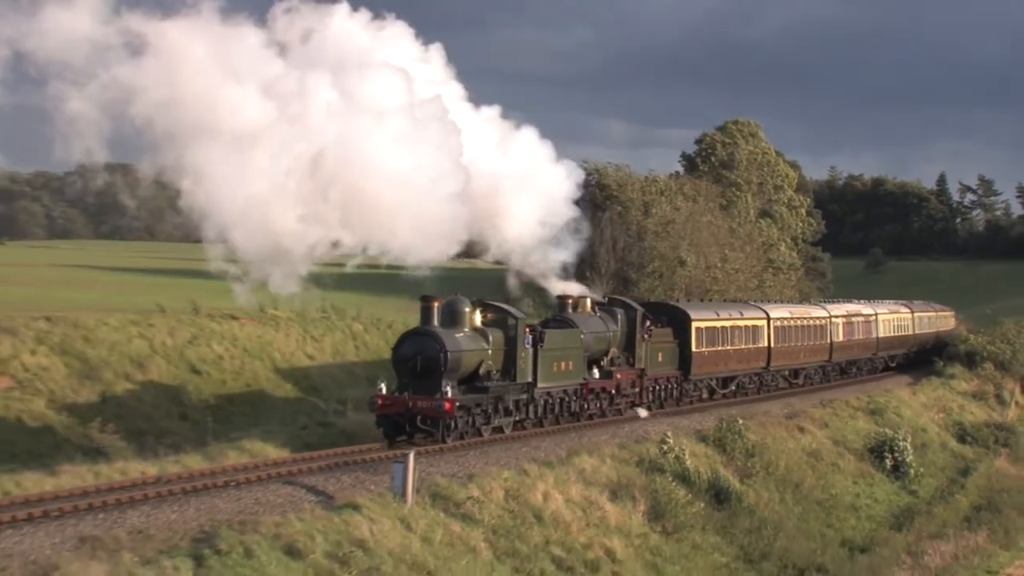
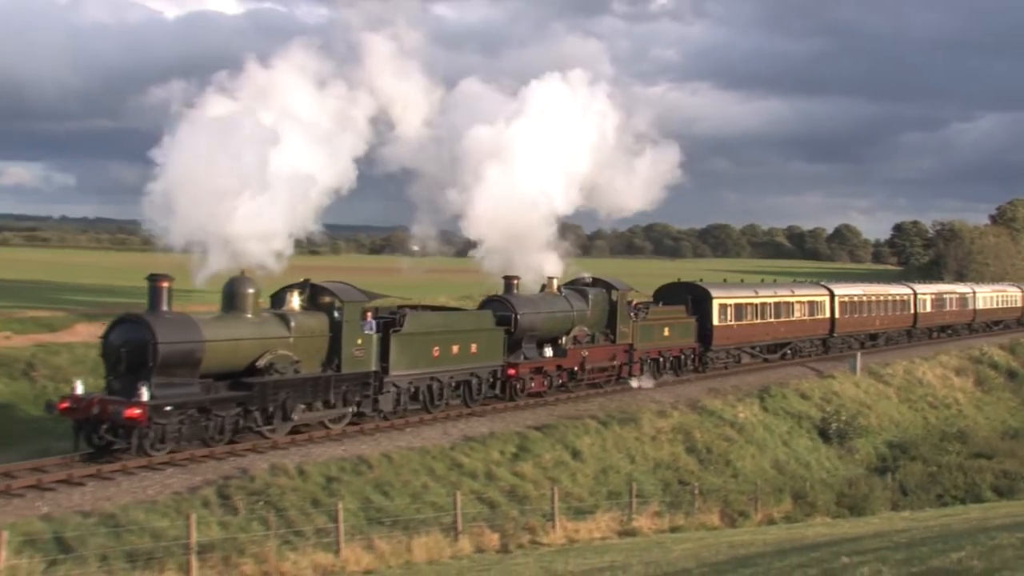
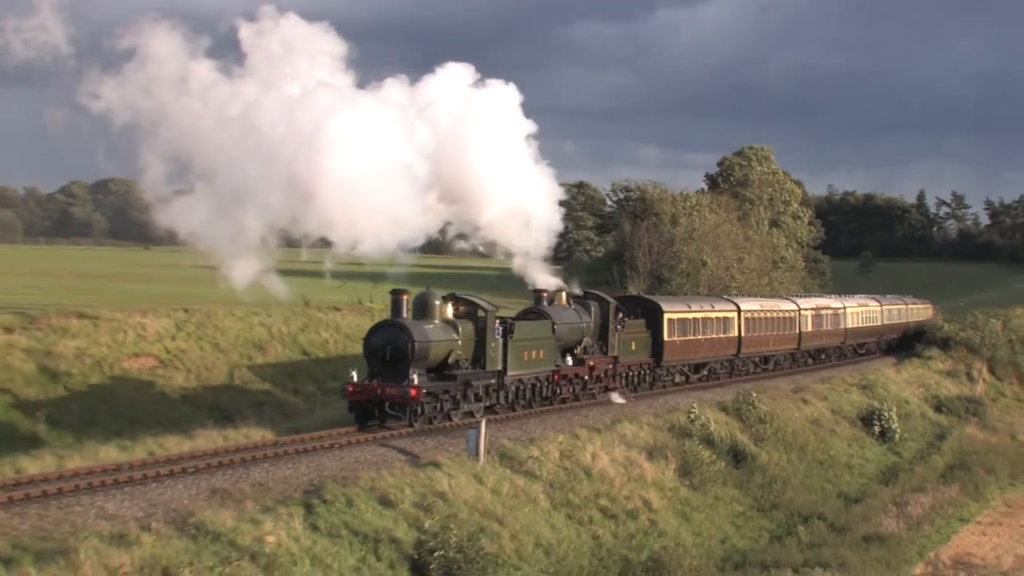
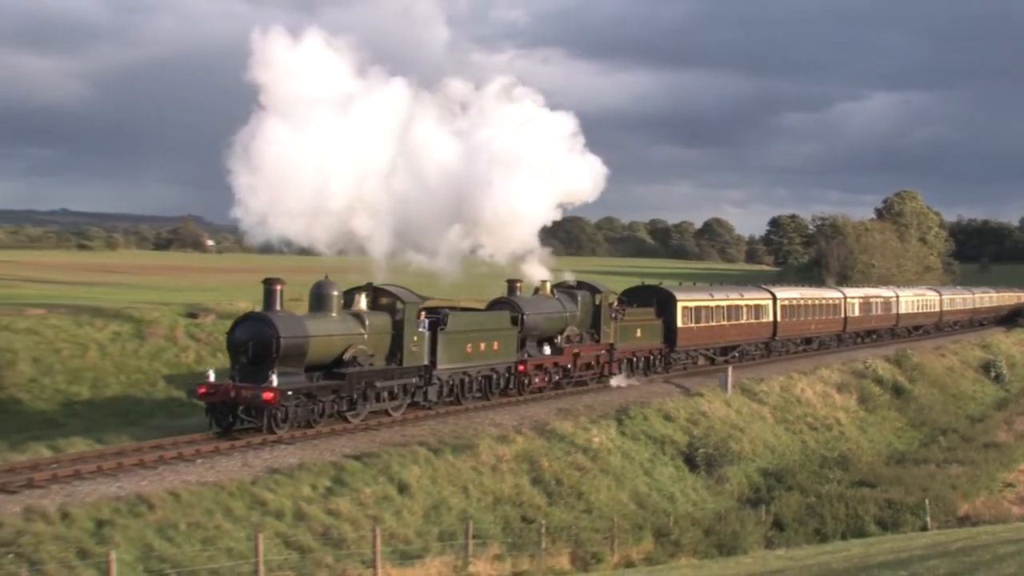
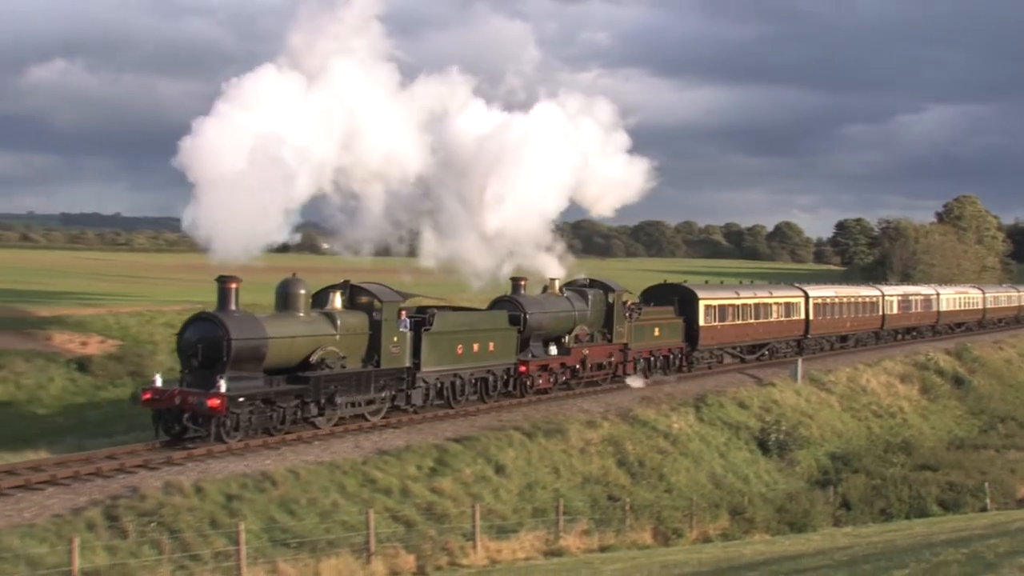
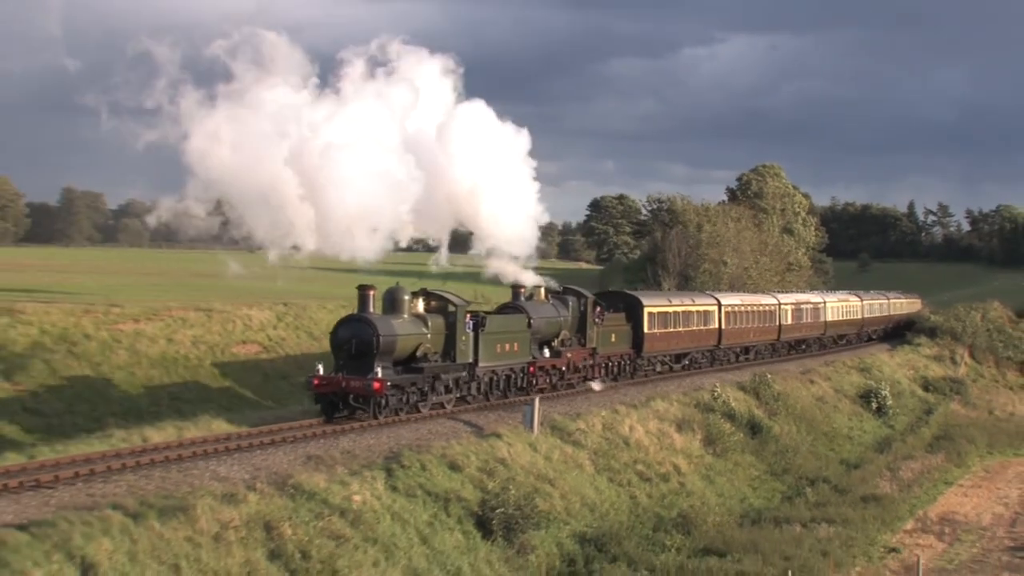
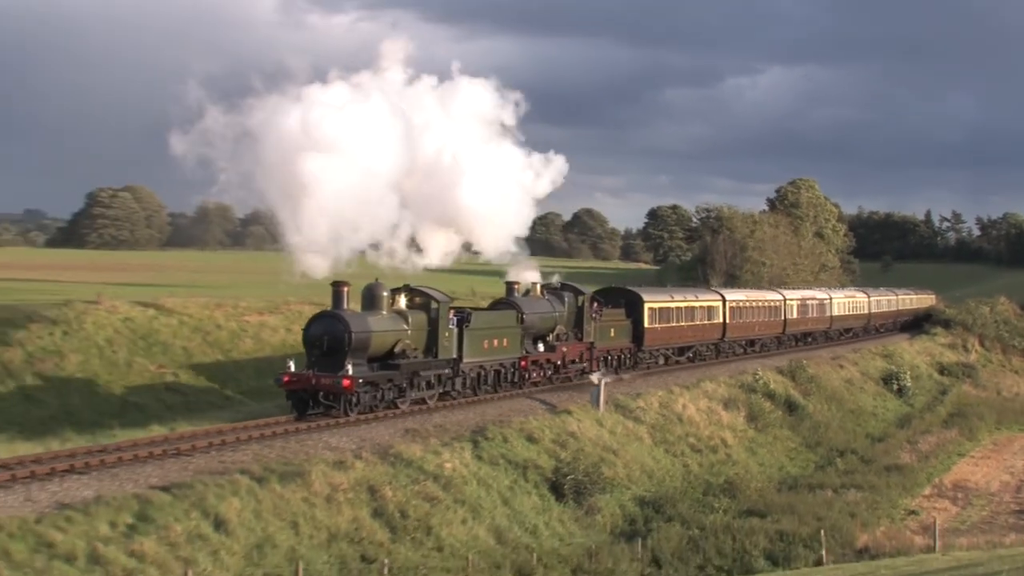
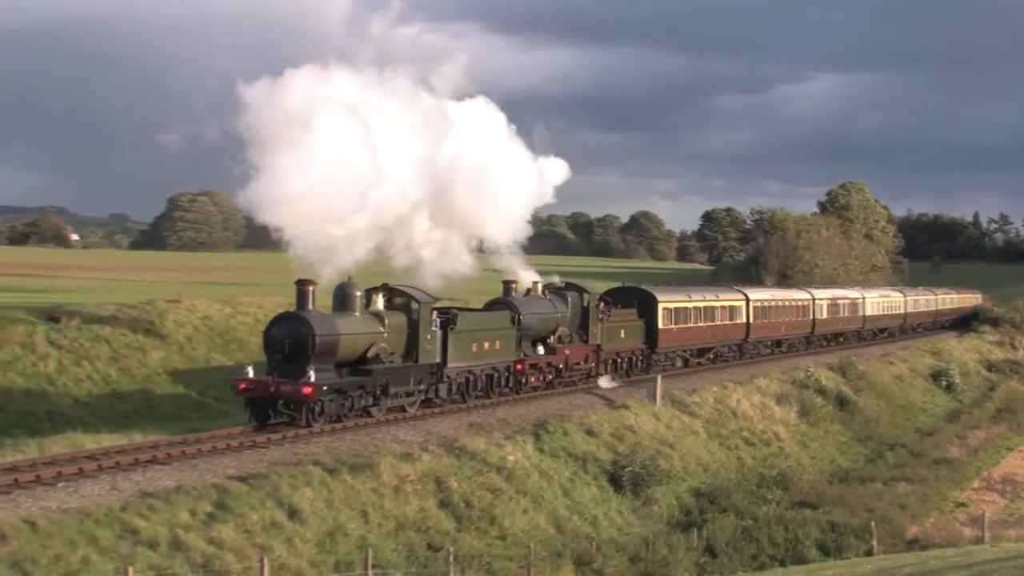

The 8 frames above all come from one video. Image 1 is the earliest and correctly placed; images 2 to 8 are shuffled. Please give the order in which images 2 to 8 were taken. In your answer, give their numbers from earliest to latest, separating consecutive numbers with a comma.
3, 6, 7, 8, 4, 5, 2
